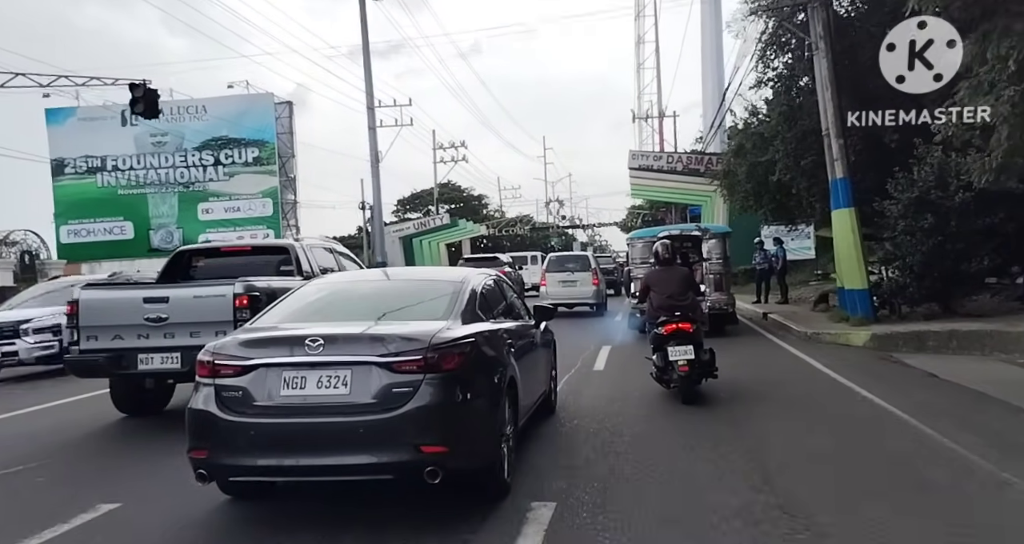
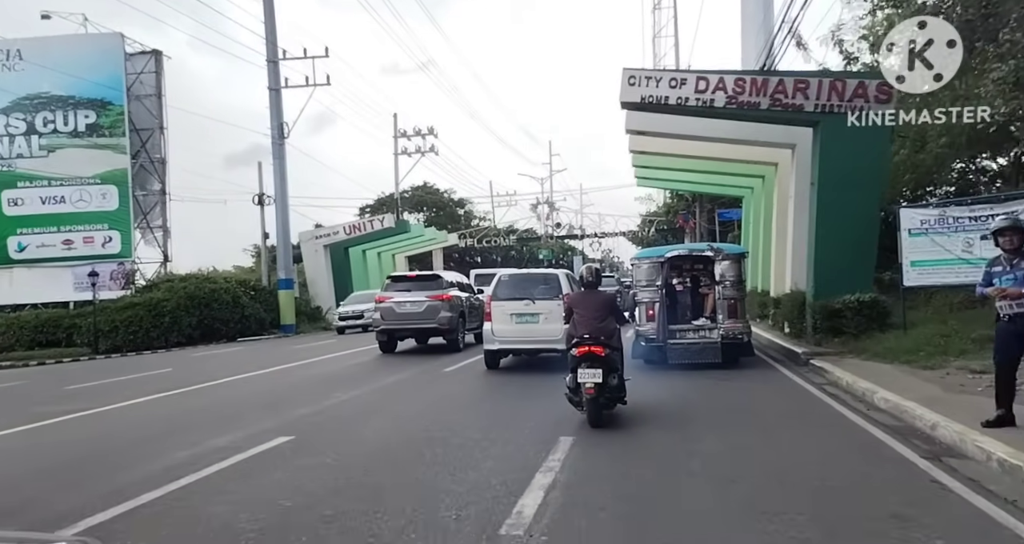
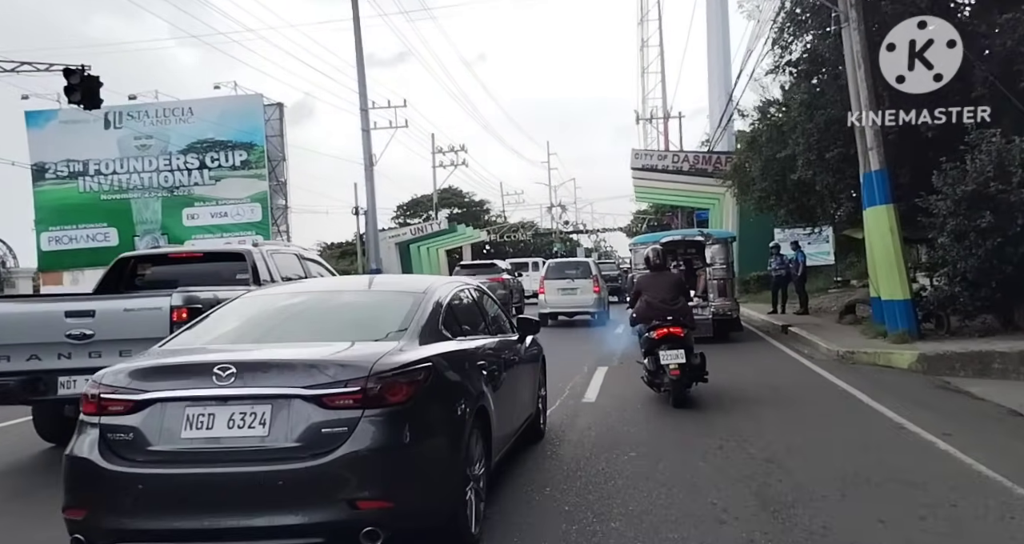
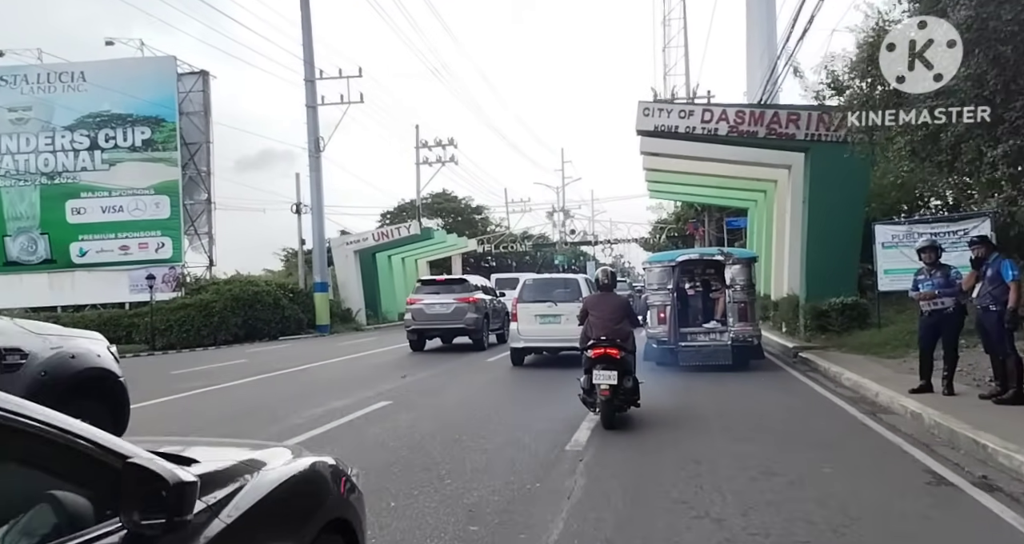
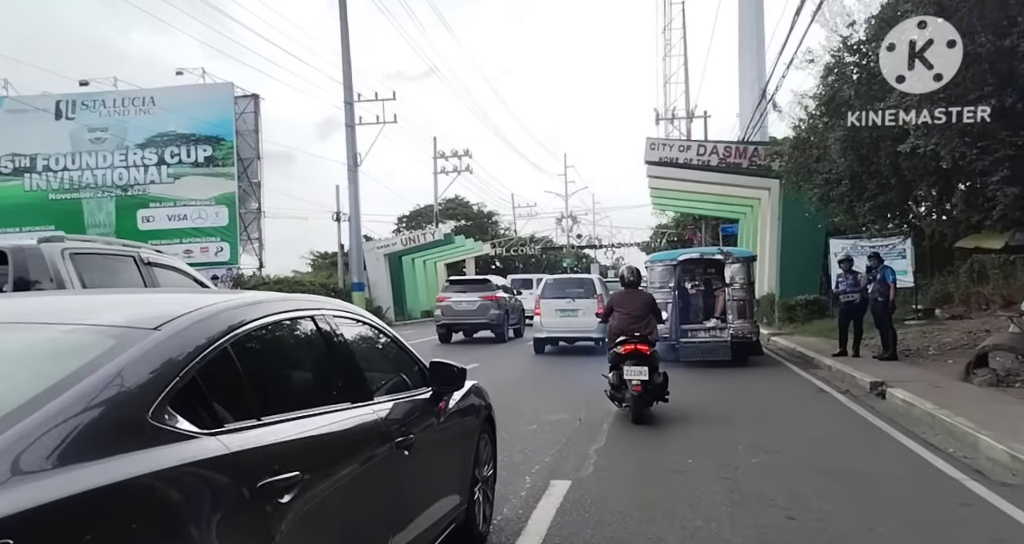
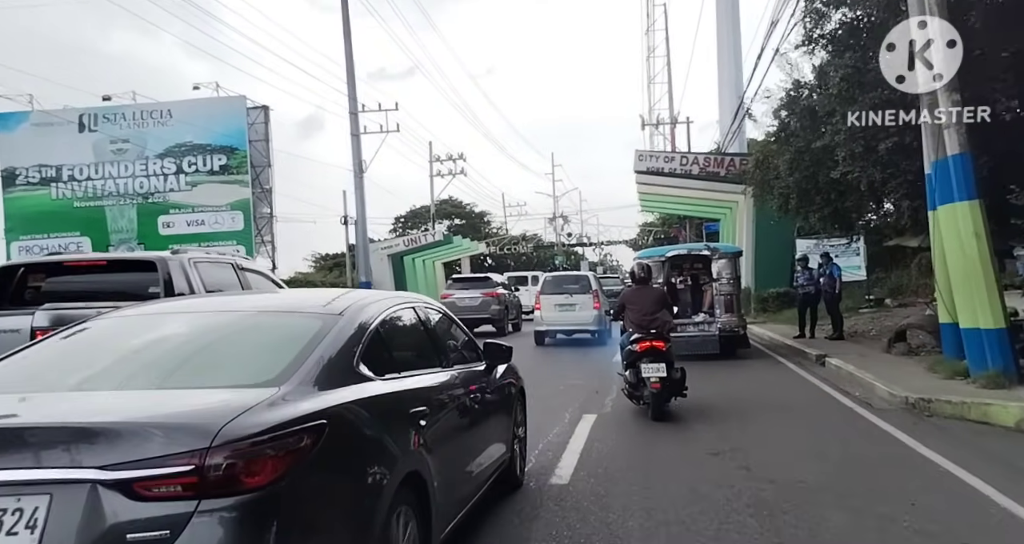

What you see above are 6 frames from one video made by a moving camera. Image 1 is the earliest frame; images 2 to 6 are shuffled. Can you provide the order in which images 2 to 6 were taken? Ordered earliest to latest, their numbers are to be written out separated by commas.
3, 6, 5, 4, 2
